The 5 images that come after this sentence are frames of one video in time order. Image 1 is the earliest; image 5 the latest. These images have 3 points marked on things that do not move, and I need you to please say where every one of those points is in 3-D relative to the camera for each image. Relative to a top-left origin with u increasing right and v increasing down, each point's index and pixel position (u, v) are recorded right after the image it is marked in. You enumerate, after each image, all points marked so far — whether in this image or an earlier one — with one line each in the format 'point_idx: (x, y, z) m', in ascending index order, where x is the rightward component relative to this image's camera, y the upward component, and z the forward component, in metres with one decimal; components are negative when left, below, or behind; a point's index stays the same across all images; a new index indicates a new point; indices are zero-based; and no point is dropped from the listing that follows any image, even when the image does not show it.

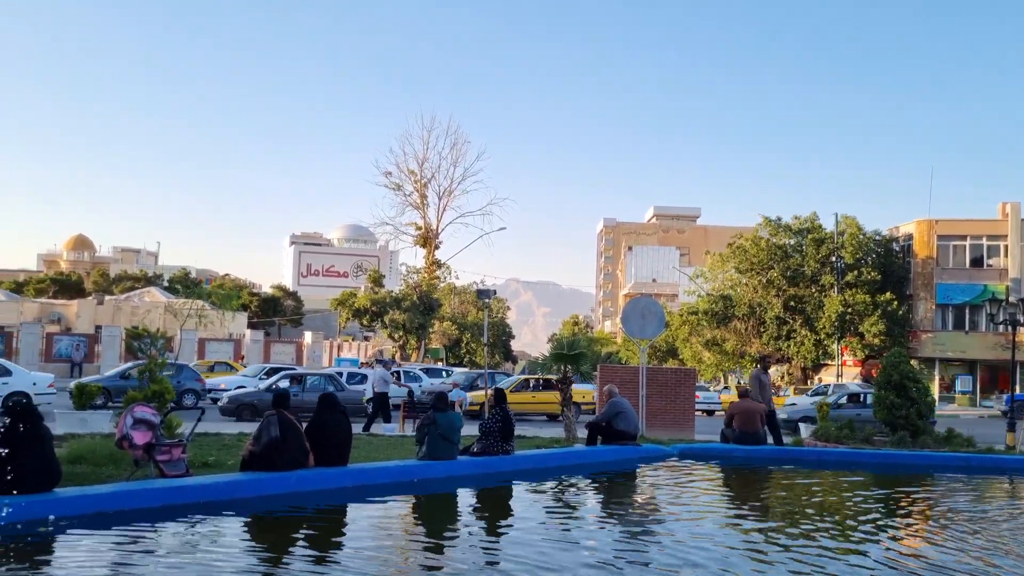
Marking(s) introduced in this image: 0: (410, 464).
0: (-1.4, -2.2, +12.2) m
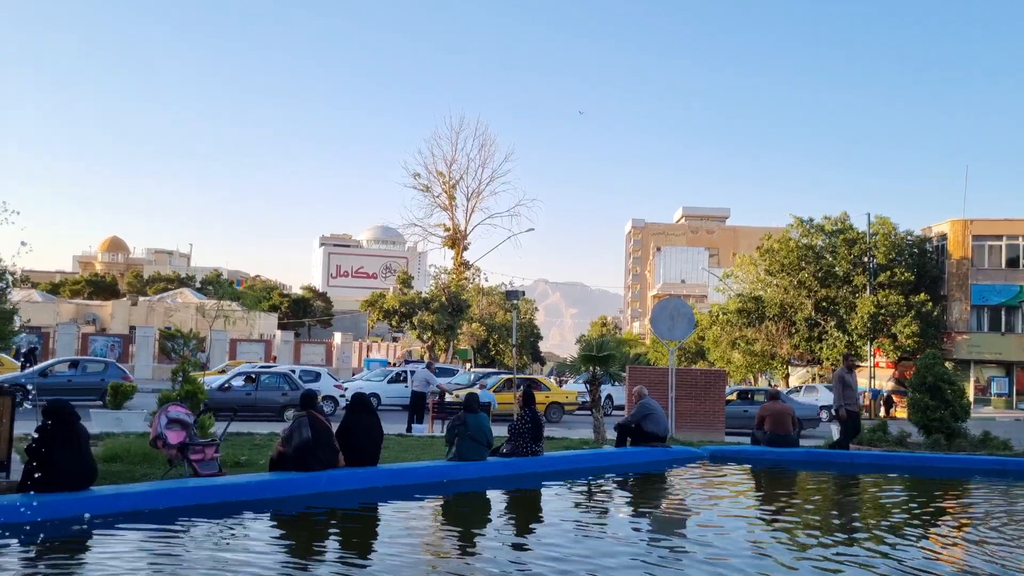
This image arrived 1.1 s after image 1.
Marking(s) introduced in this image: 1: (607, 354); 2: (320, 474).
0: (-1.0, -2.2, +12.3) m
1: (+1.7, -1.2, +17.7) m
2: (-2.2, -2.1, +10.9) m
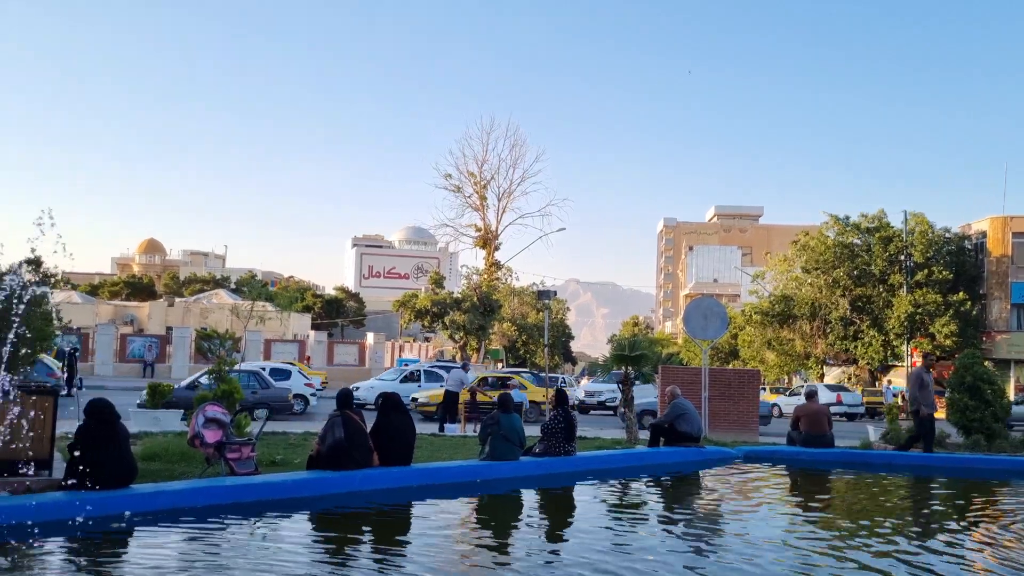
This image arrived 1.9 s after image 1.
0: (-0.5, -2.2, +12.3) m
1: (+2.3, -1.2, +17.7) m
2: (-1.7, -2.1, +11.0) m
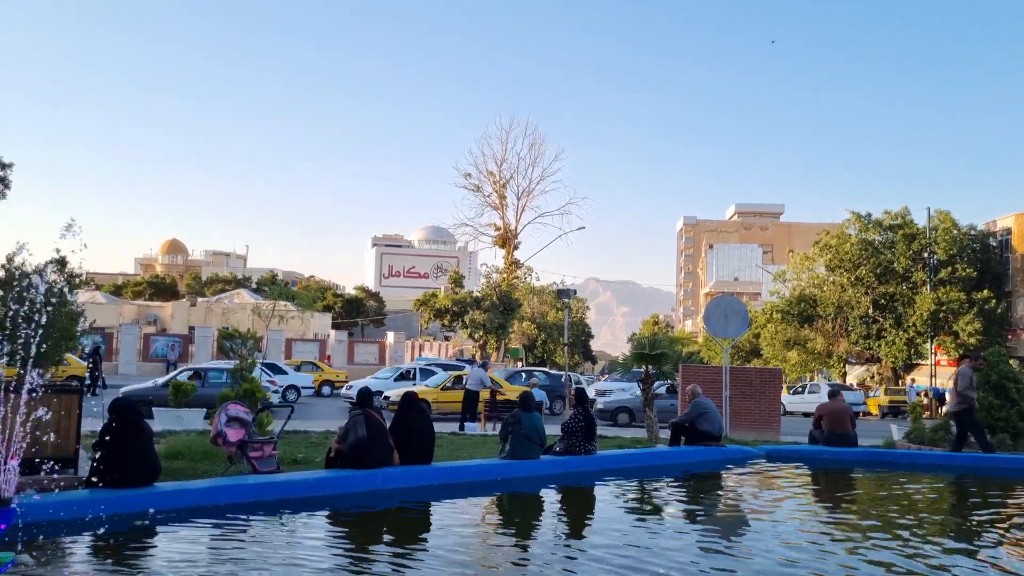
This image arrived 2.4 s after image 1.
0: (-0.2, -2.2, +12.4) m
1: (+2.7, -1.2, +17.6) m
2: (-1.5, -2.1, +11.0) m
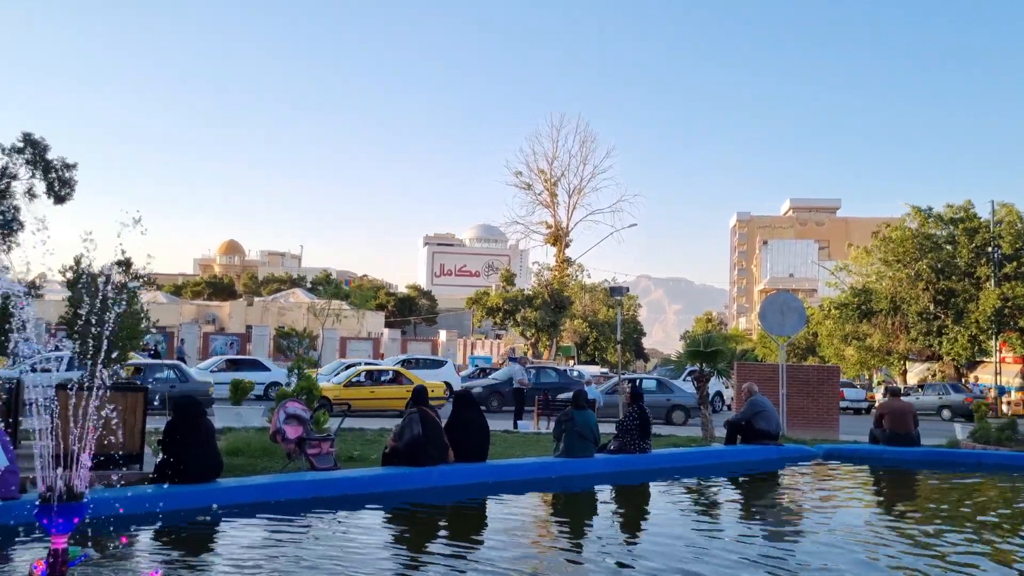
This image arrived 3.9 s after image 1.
0: (+0.6, -2.2, +12.3) m
1: (+3.8, -1.1, +17.4) m
2: (-0.7, -2.0, +11.1) m
